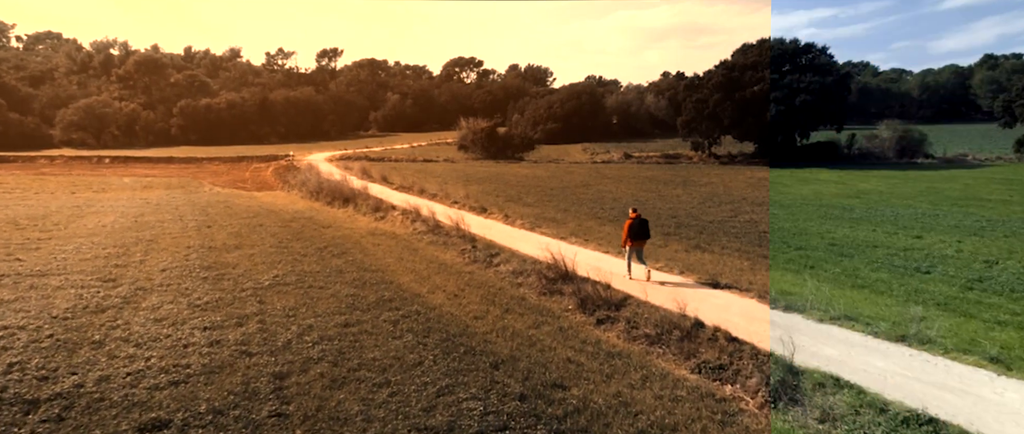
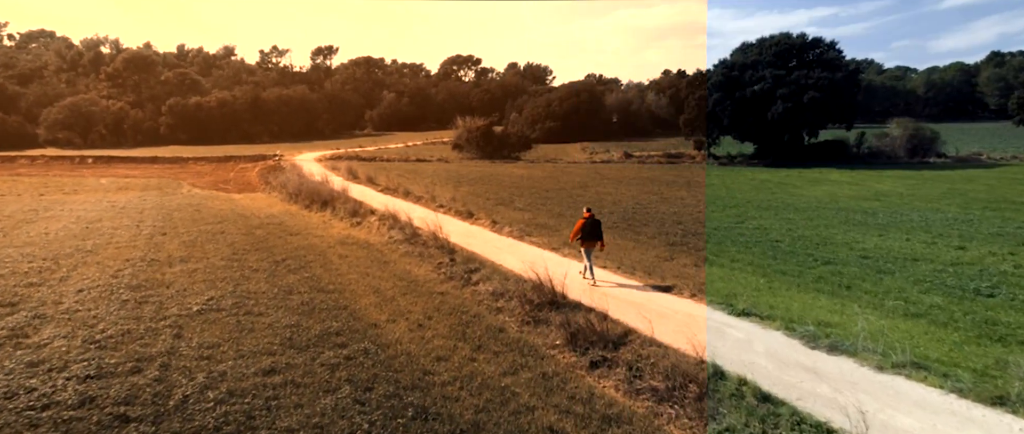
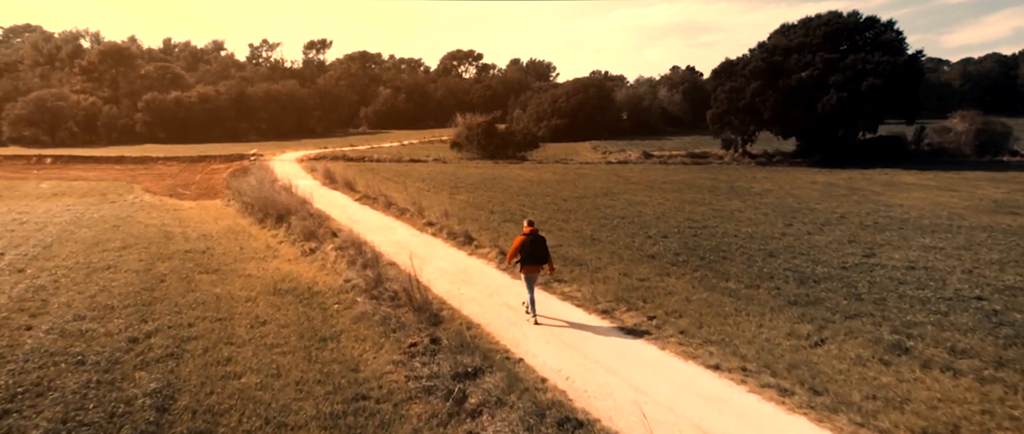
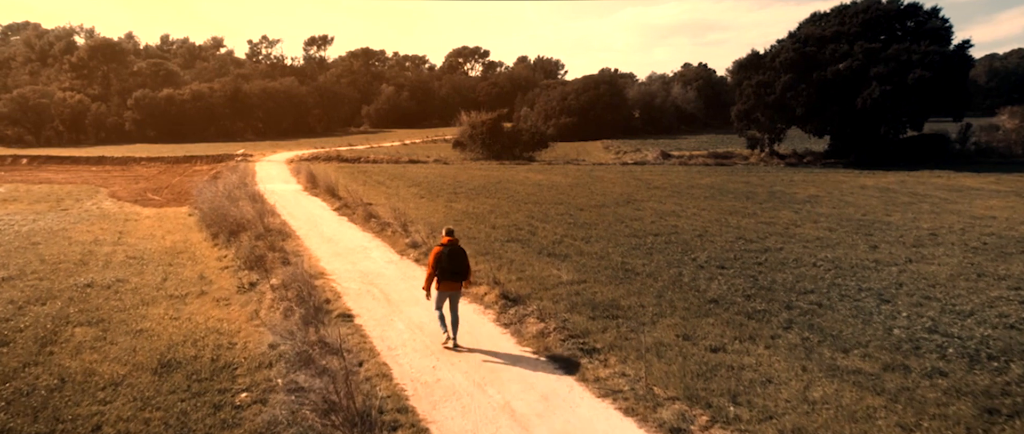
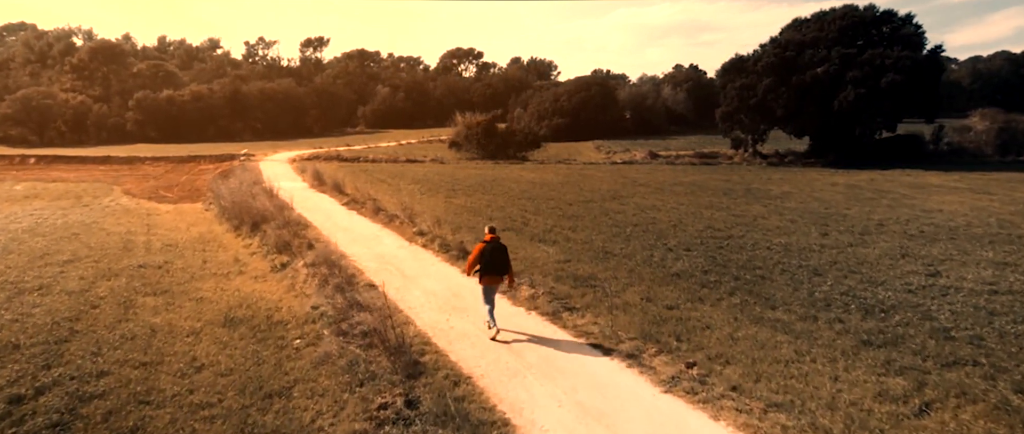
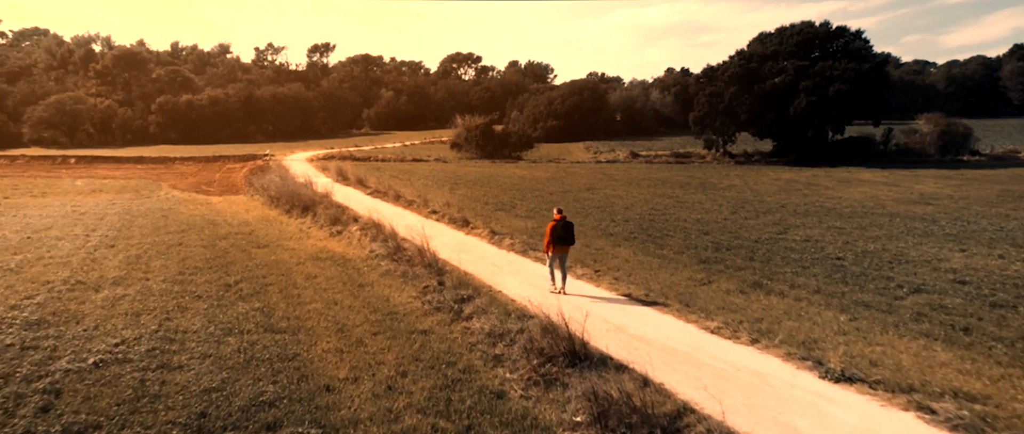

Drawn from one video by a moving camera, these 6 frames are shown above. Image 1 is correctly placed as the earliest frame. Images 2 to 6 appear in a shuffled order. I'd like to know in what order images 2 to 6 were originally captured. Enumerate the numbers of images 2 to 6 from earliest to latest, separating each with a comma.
2, 6, 3, 5, 4
